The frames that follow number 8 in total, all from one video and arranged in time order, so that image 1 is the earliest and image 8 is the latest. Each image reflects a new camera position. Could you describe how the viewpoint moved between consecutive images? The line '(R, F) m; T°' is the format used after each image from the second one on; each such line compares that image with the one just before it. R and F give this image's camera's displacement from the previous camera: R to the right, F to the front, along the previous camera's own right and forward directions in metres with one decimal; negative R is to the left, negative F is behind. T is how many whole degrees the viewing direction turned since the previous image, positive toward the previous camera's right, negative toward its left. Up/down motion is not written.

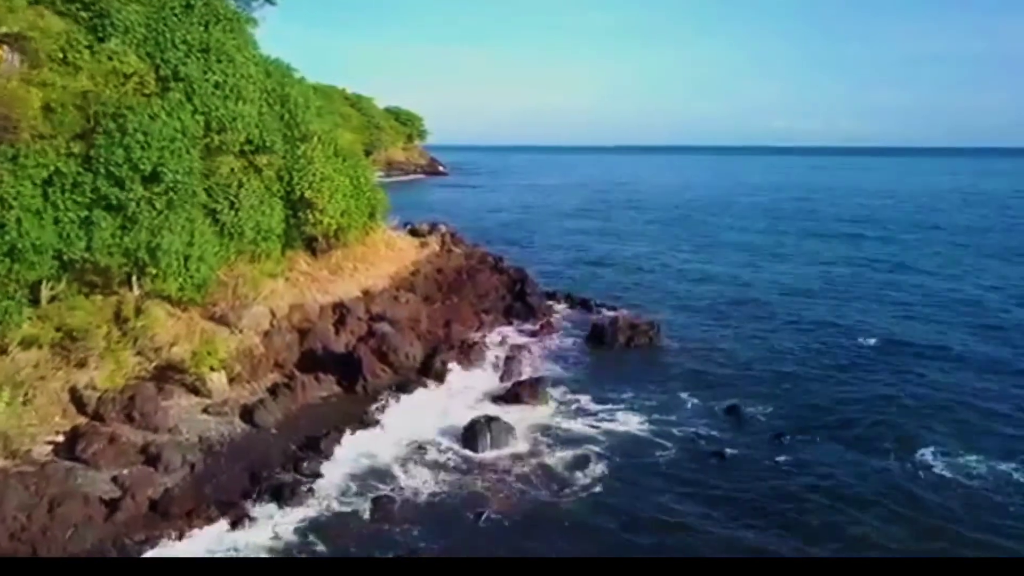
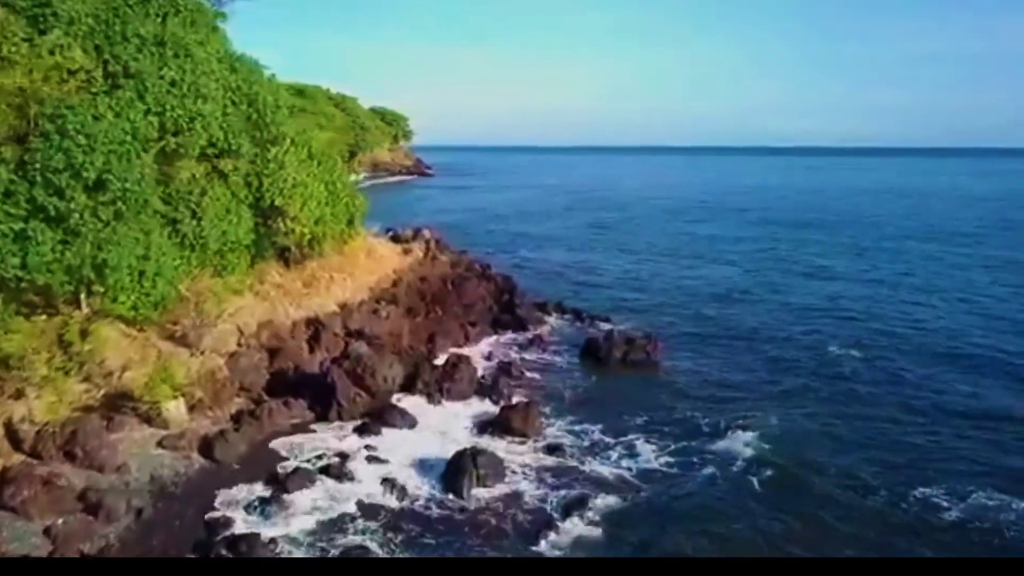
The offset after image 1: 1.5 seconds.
(0.0, +1.7) m; +1°
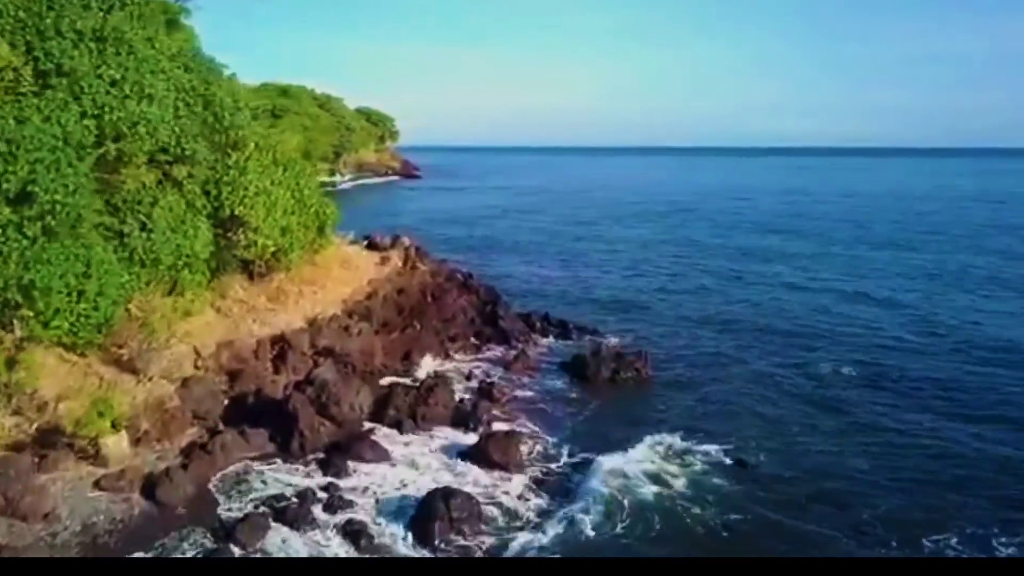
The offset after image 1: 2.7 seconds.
(+0.2, +1.5) m; +1°
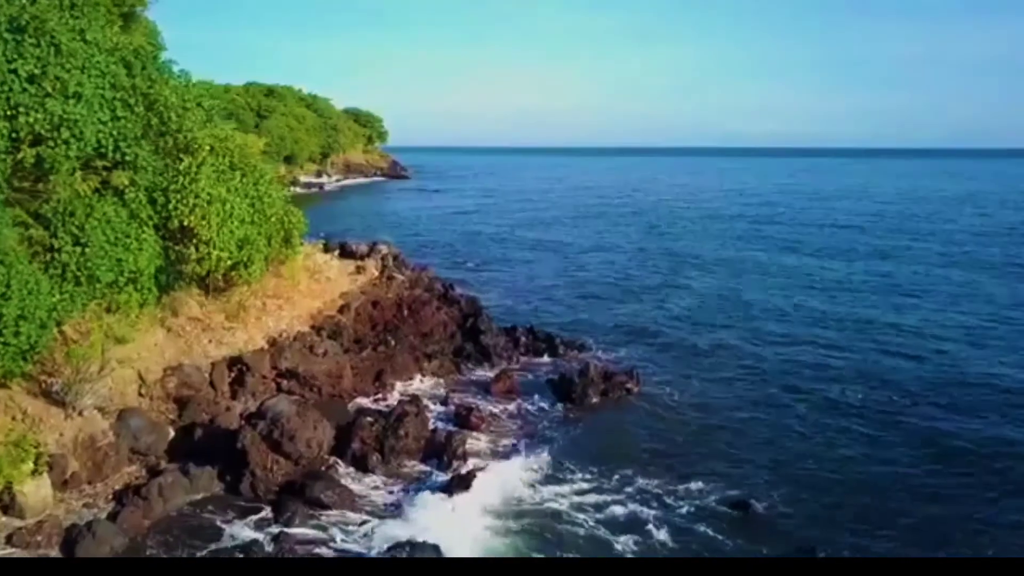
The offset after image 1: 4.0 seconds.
(+0.3, +1.7) m; +1°
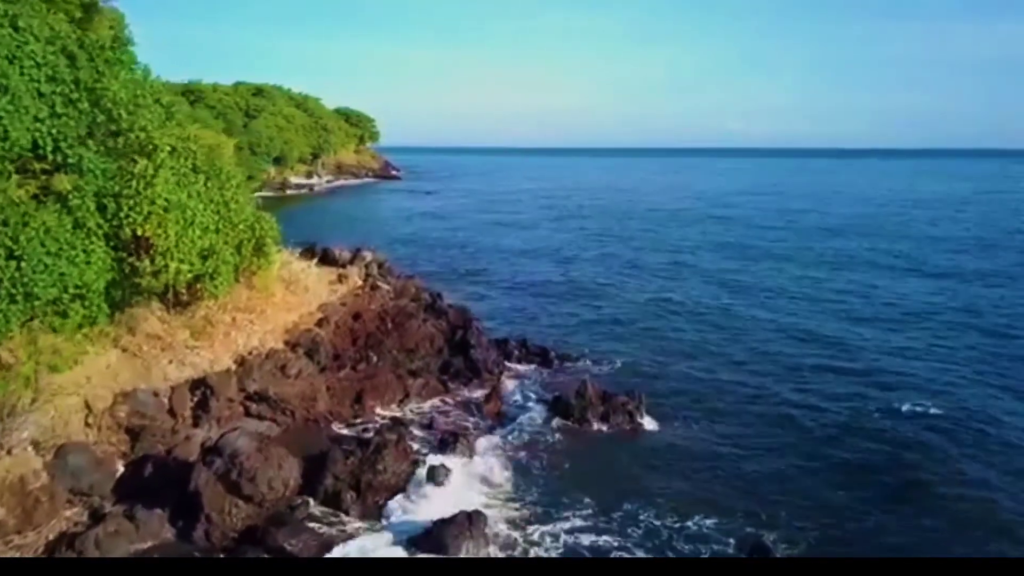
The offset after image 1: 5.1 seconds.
(+0.1, +1.7) m; 0°
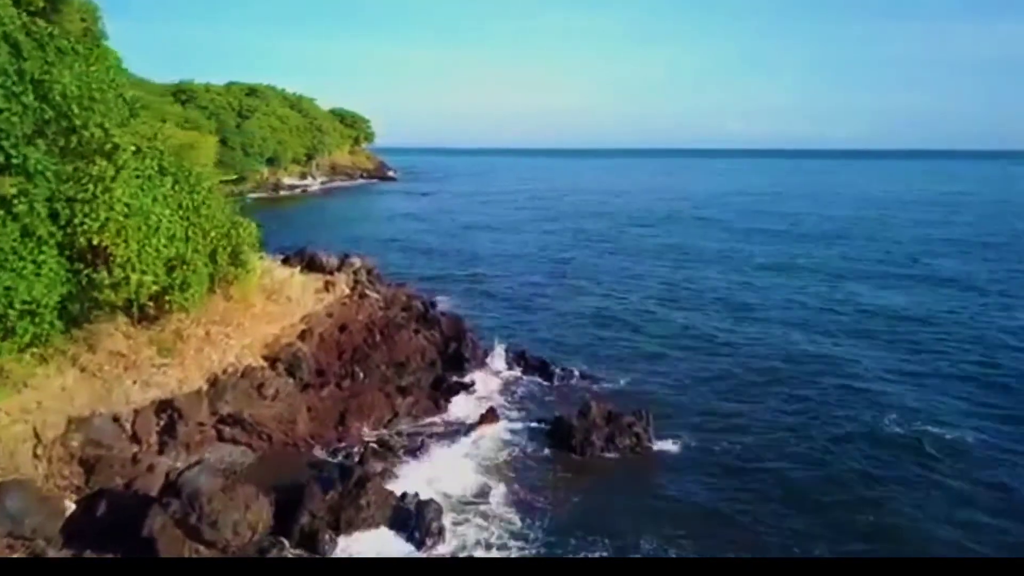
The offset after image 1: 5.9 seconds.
(0.0, +1.5) m; 0°
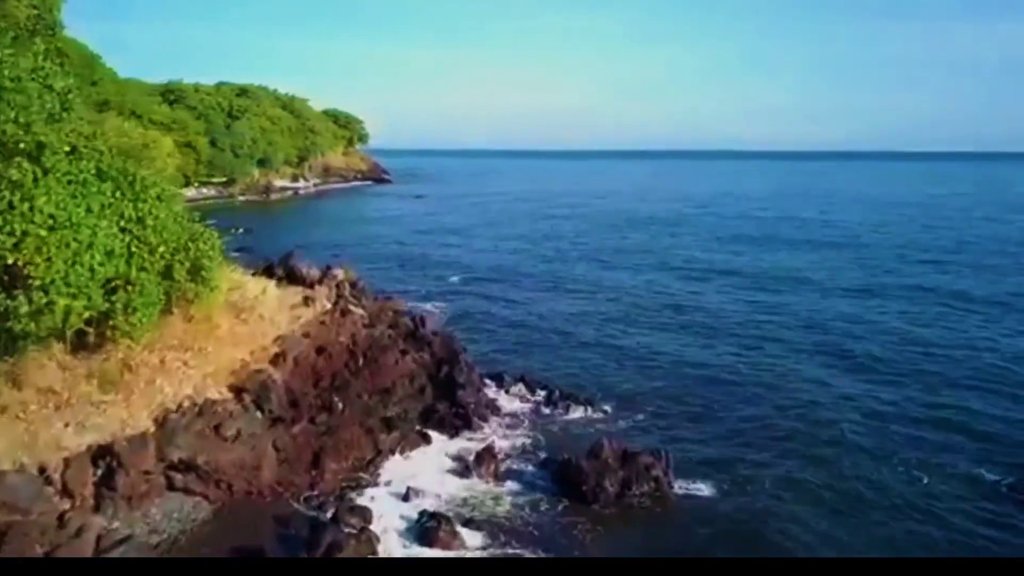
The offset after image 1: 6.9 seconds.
(-0.1, +2.4) m; 0°
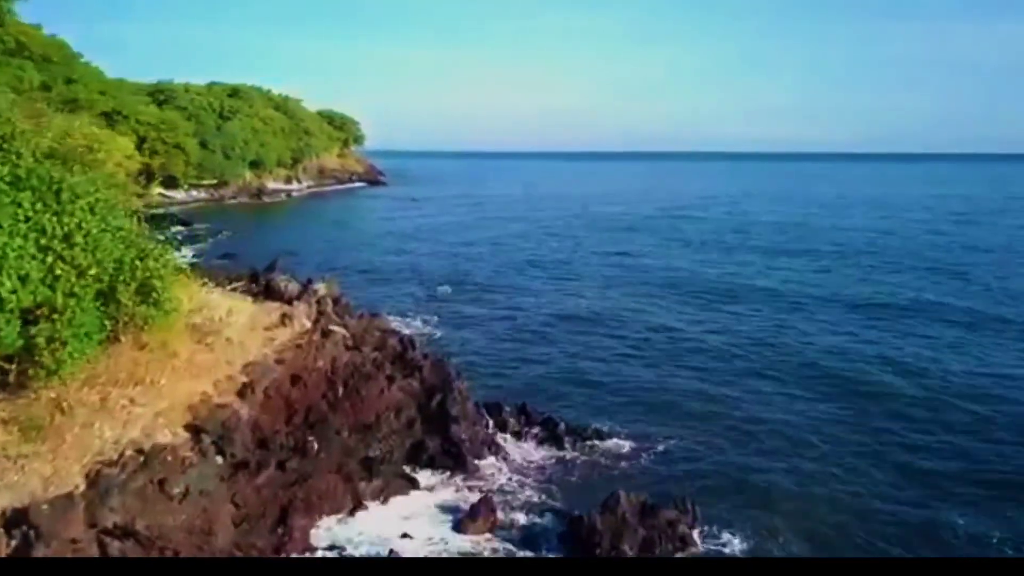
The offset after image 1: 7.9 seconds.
(-0.1, +2.3) m; 0°
